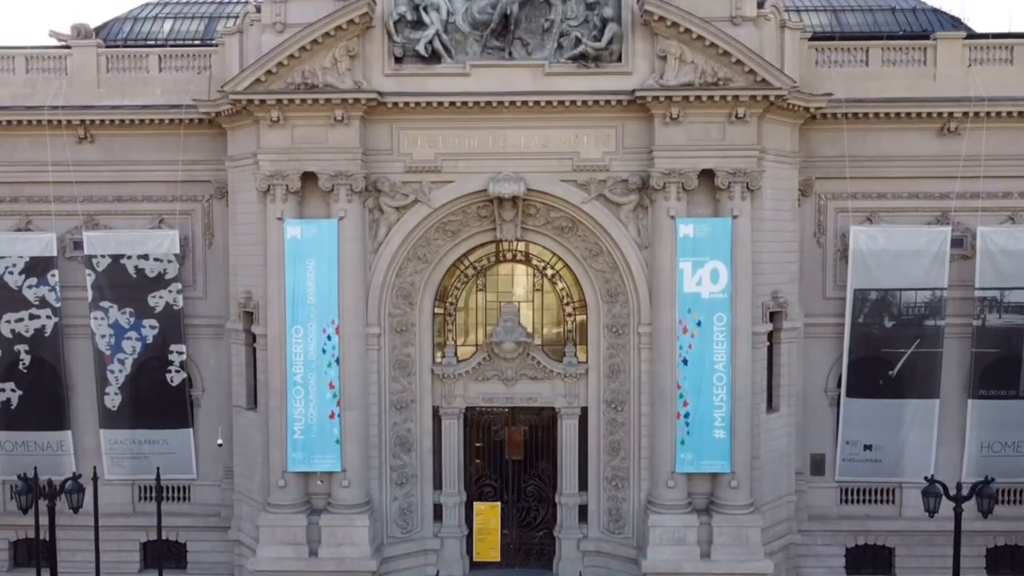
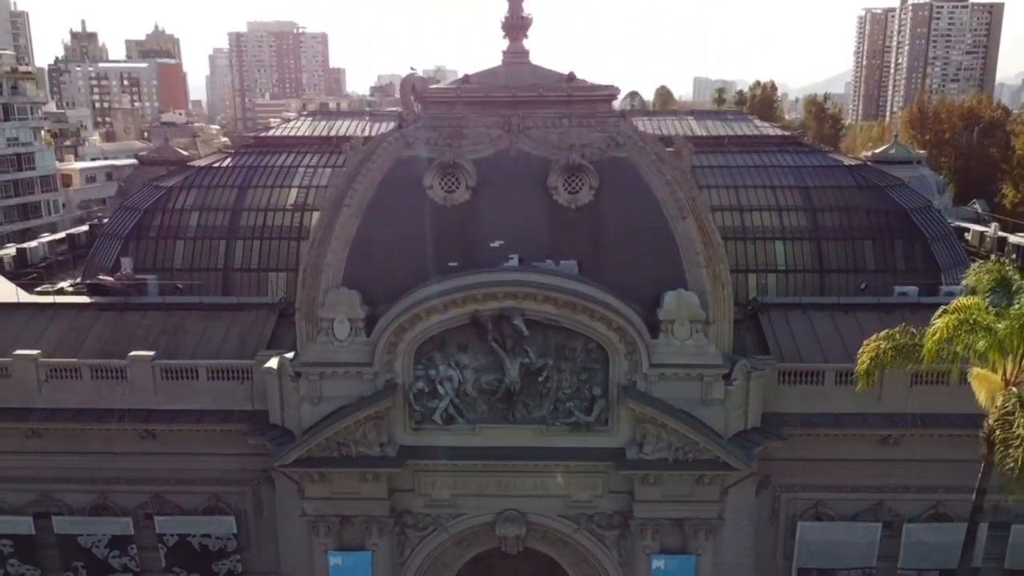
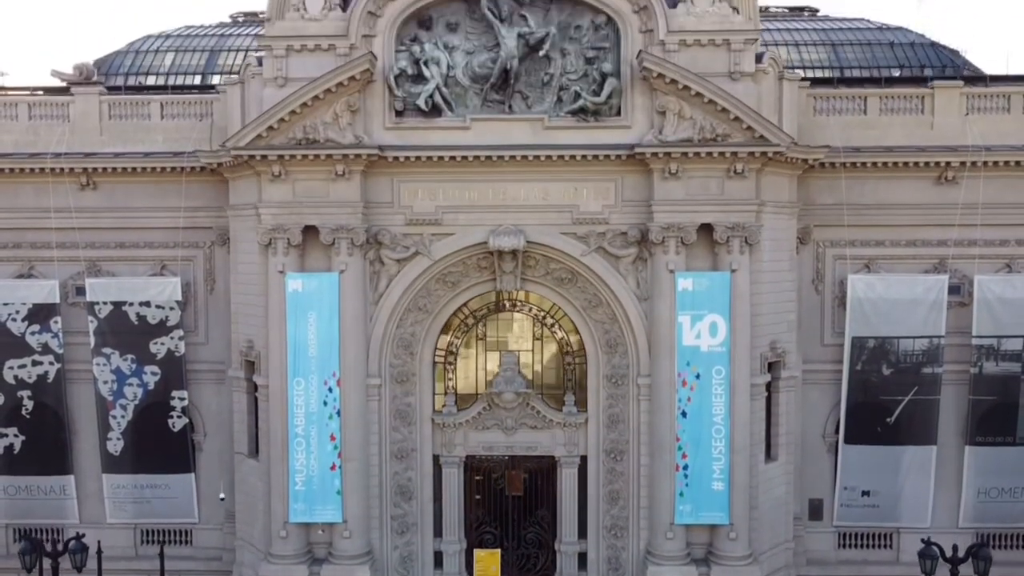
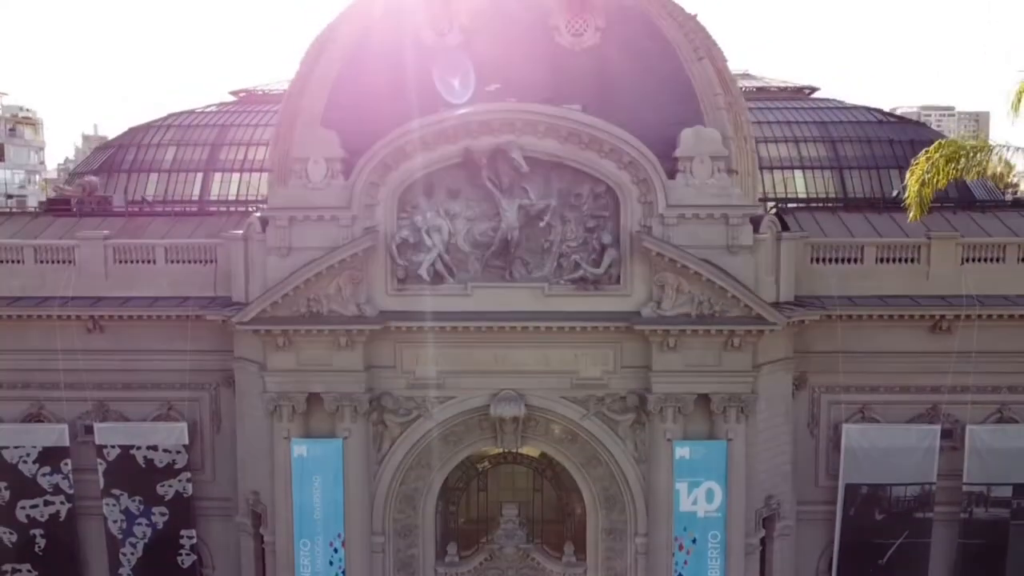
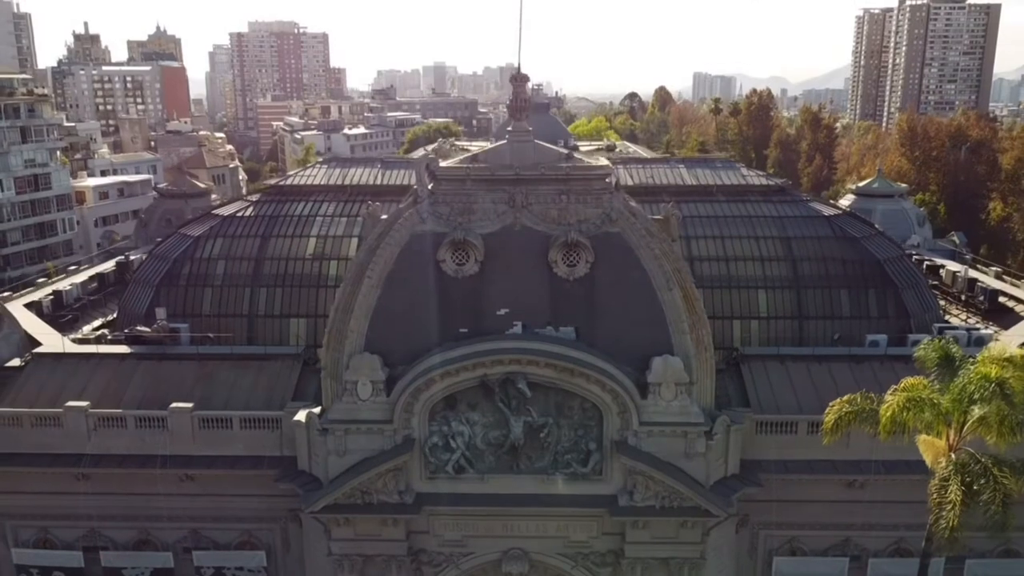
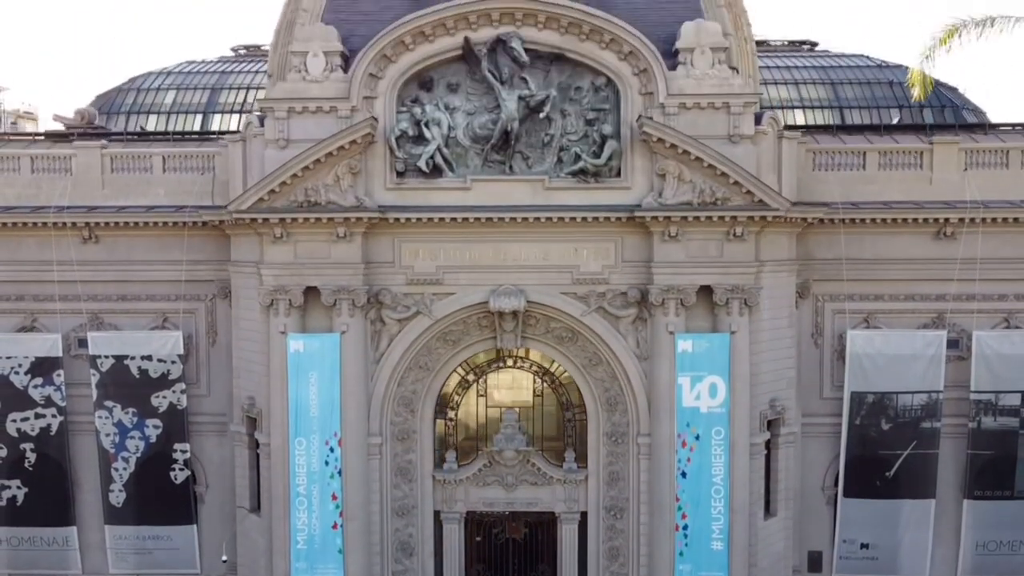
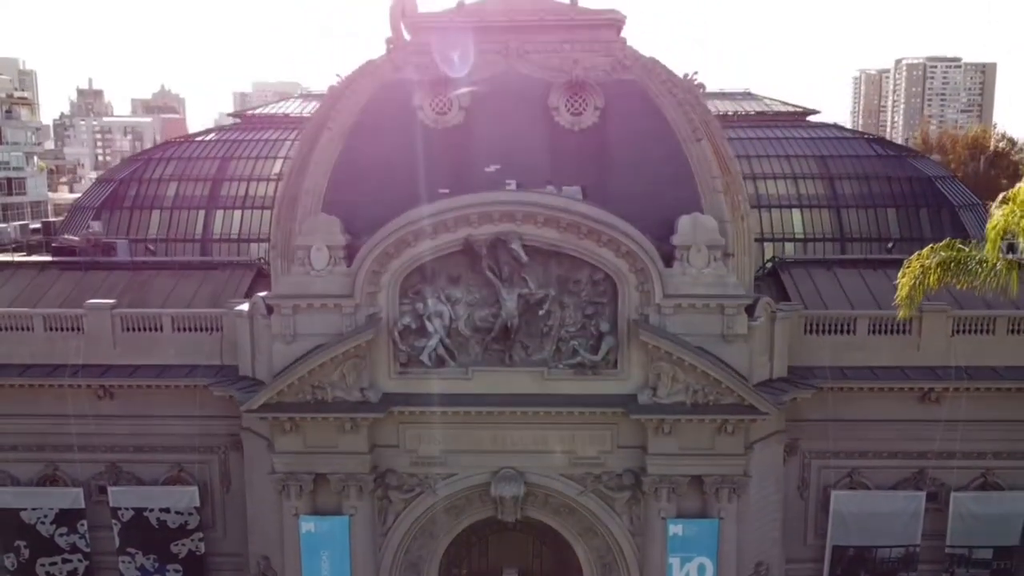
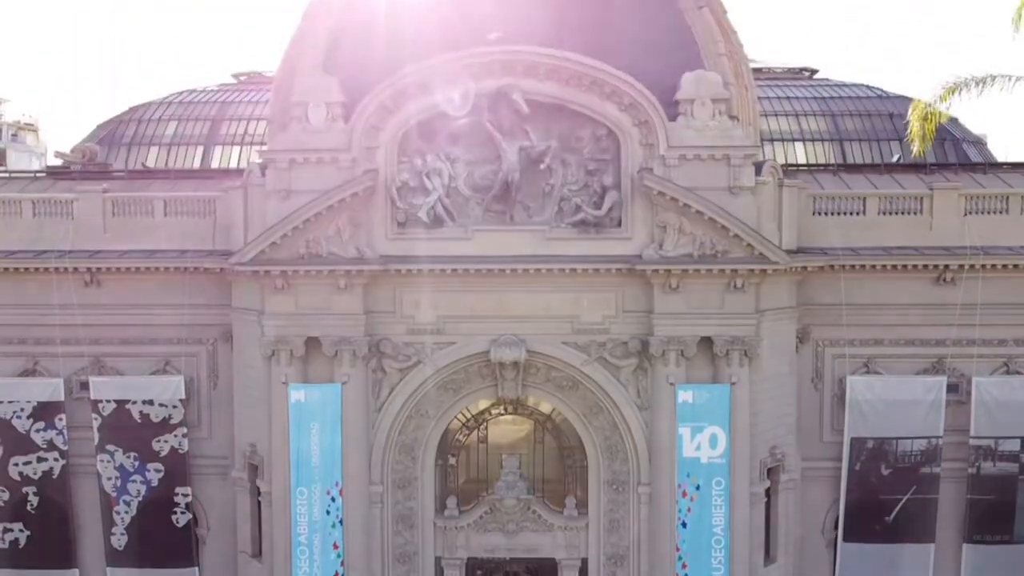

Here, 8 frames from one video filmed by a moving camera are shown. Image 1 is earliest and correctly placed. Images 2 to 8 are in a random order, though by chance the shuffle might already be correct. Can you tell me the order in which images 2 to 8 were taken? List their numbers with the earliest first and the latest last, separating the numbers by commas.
3, 6, 8, 4, 7, 2, 5
